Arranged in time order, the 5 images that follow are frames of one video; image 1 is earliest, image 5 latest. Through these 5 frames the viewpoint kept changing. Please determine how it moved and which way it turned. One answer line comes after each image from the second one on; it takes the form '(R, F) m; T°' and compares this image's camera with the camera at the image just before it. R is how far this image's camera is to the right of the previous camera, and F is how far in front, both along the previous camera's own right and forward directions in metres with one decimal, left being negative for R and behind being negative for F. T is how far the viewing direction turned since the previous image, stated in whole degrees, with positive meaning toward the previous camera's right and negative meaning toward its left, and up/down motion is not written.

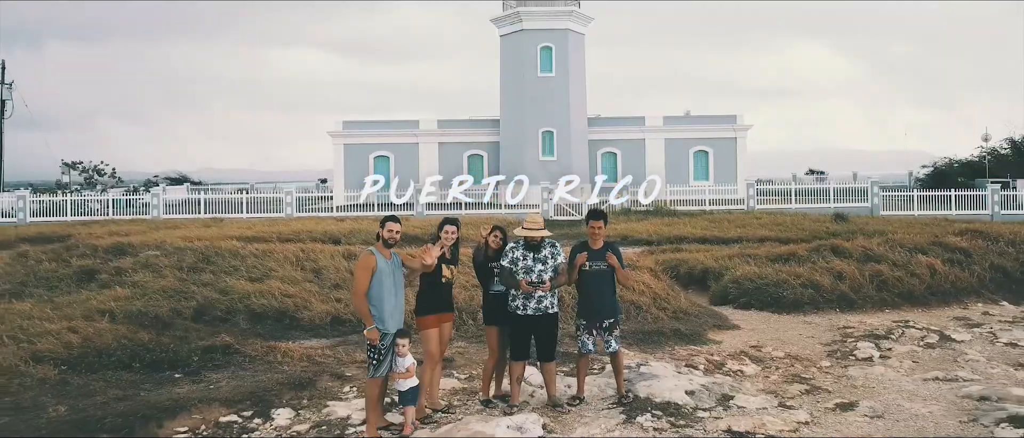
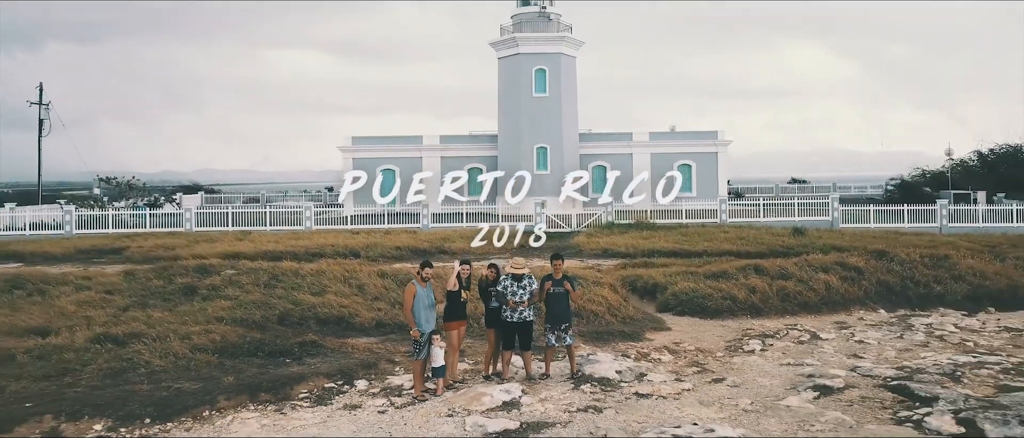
(0.0, -2.2) m; 0°
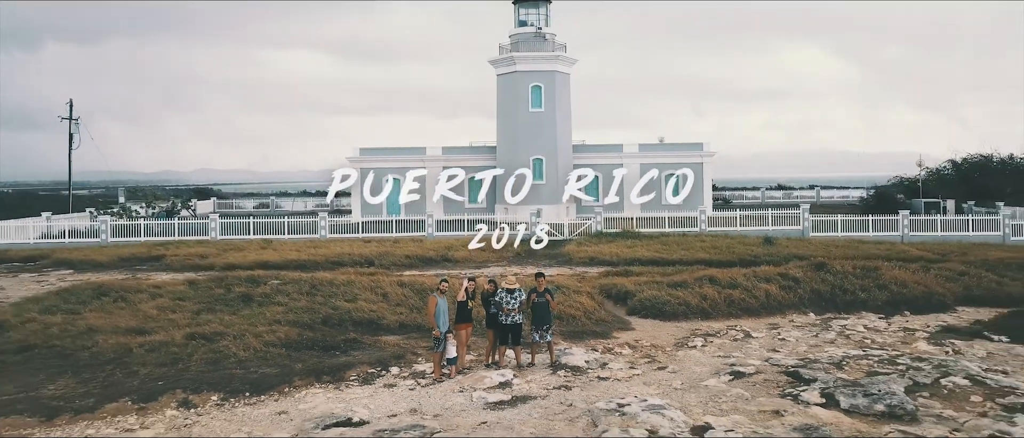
(0.0, -2.0) m; 0°
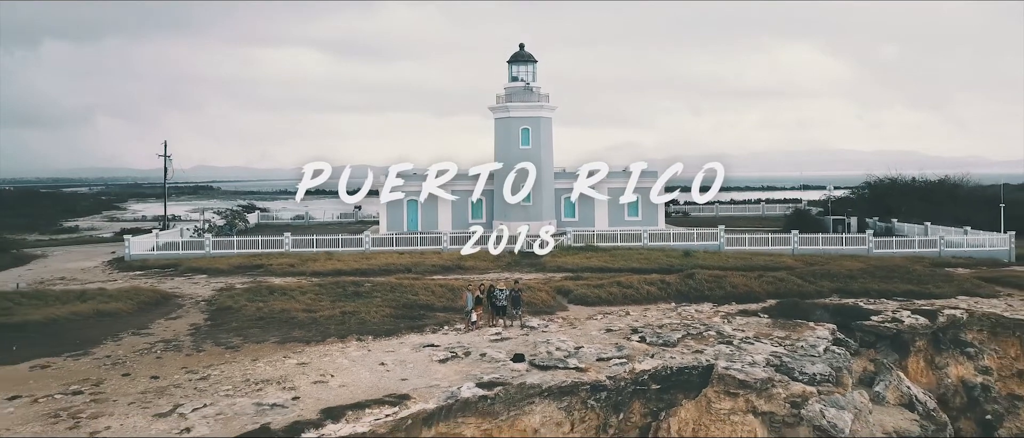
(+0.1, -8.5) m; 0°
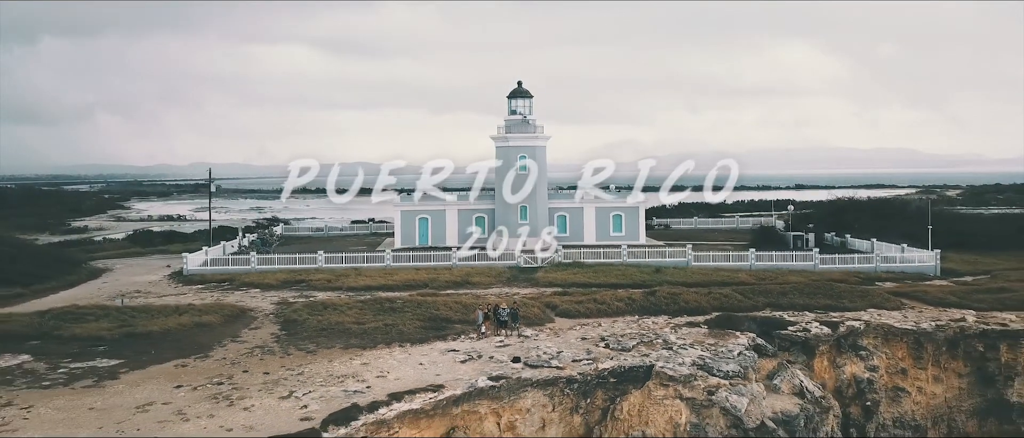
(0.0, -5.6) m; 0°
